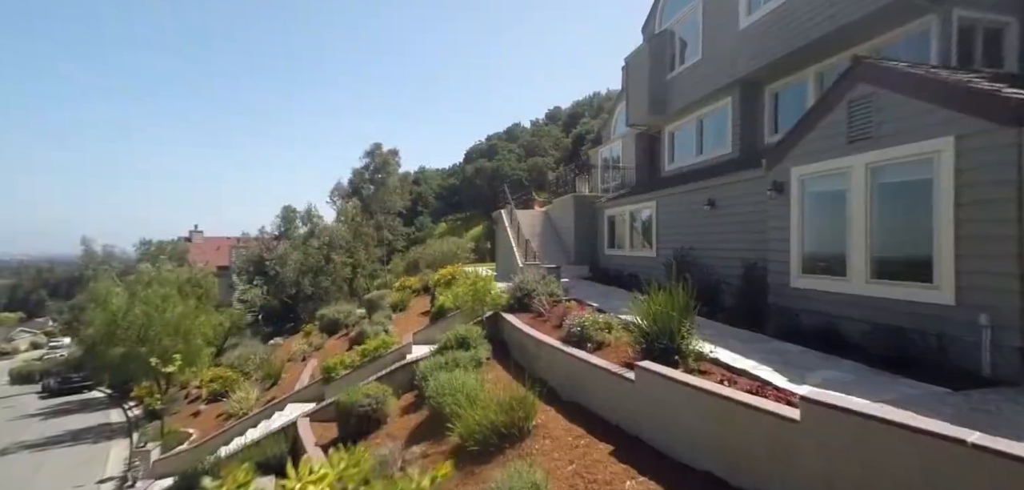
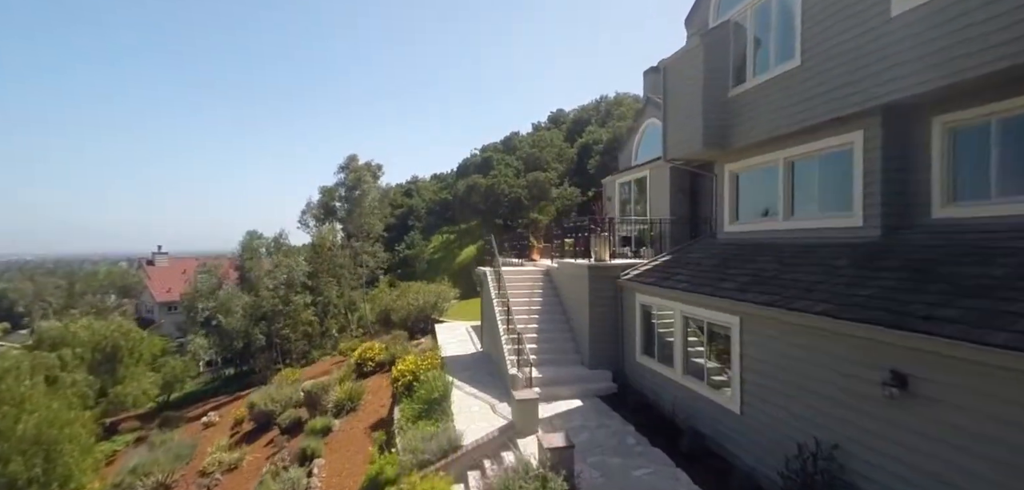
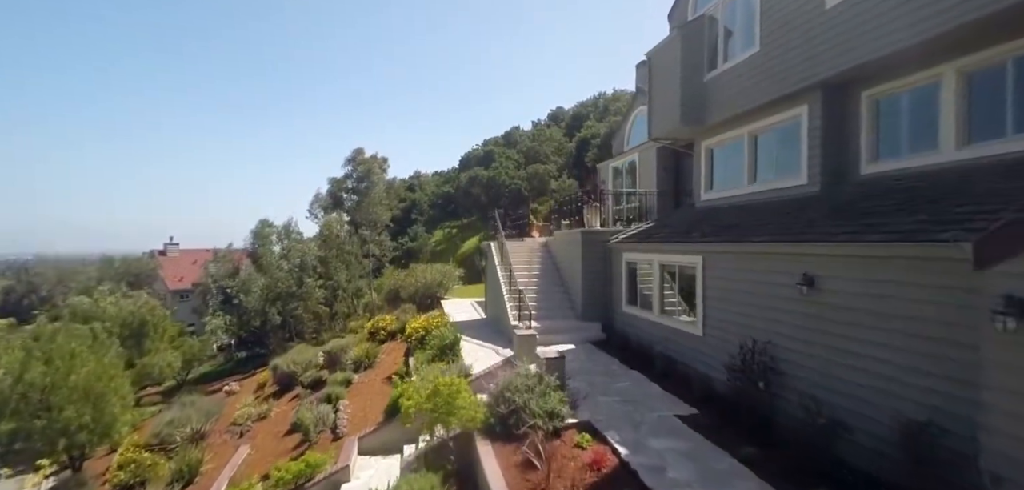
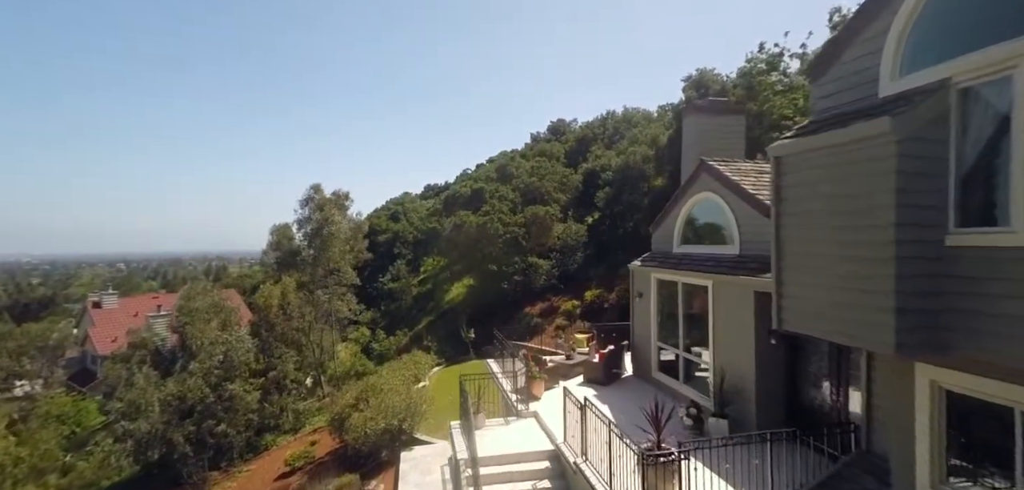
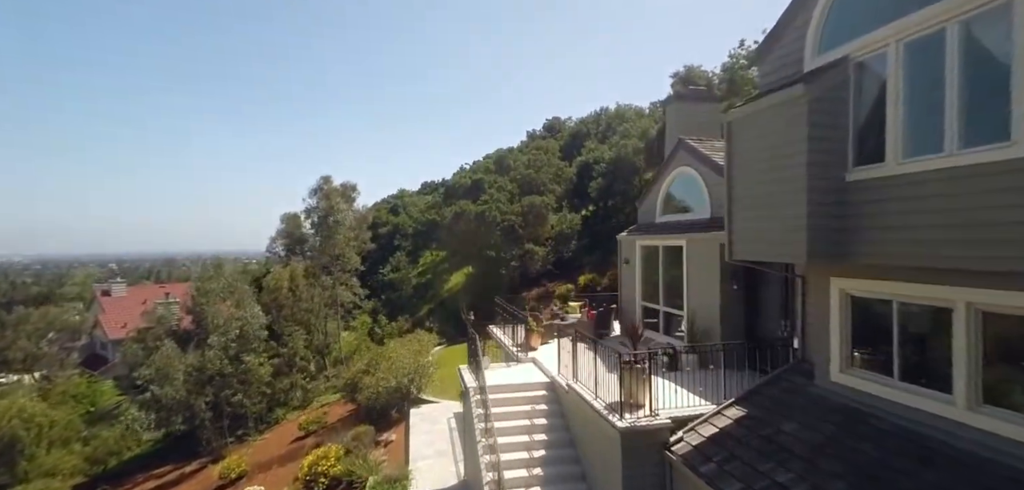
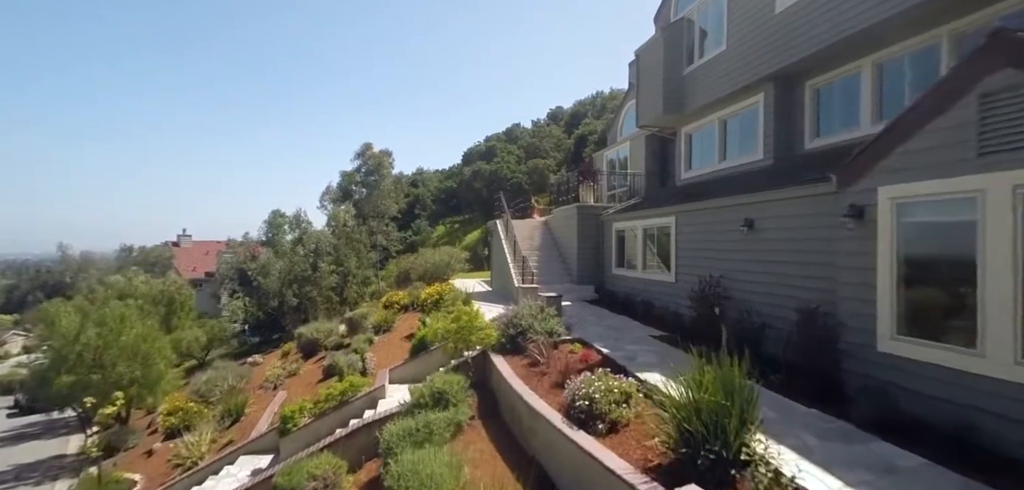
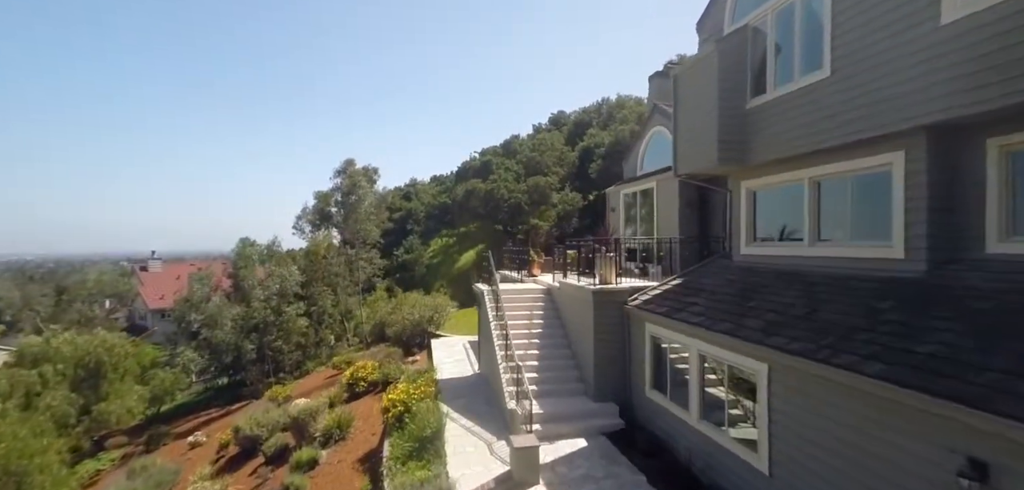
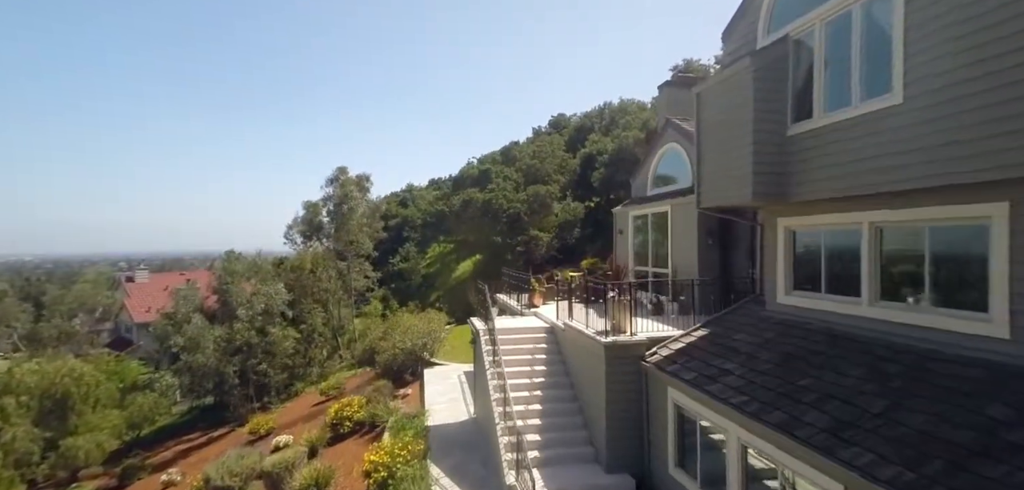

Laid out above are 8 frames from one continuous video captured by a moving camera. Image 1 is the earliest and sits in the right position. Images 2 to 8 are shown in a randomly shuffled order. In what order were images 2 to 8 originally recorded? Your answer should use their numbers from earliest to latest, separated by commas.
6, 3, 2, 7, 8, 5, 4
